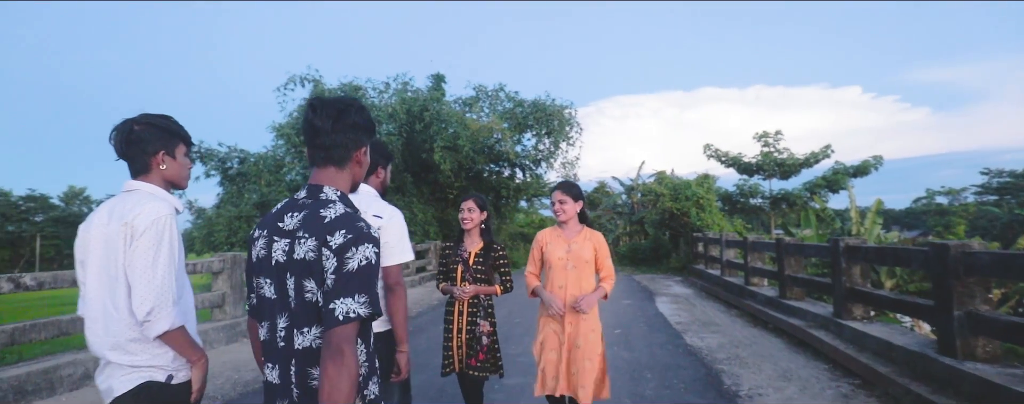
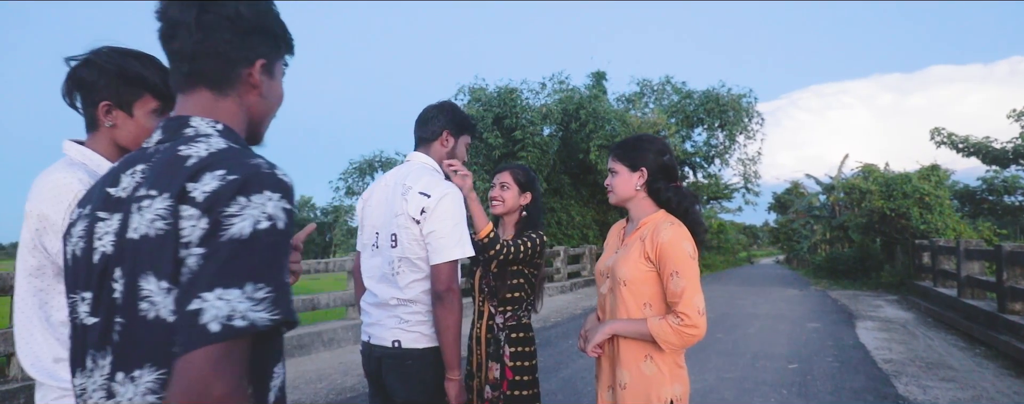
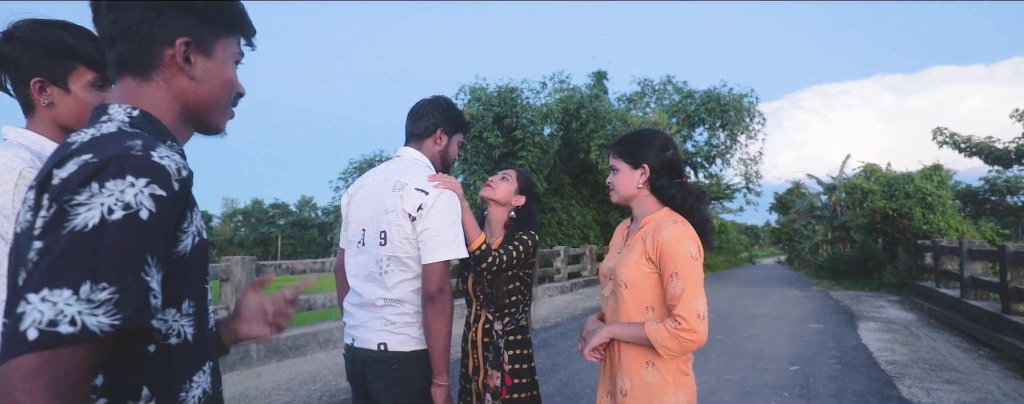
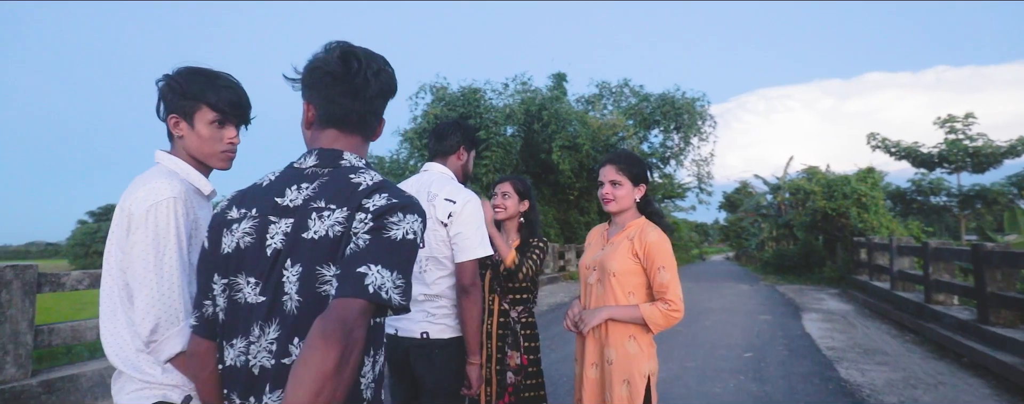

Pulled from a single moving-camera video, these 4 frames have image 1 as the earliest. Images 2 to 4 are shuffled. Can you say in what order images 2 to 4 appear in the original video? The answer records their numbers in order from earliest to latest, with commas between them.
4, 2, 3
